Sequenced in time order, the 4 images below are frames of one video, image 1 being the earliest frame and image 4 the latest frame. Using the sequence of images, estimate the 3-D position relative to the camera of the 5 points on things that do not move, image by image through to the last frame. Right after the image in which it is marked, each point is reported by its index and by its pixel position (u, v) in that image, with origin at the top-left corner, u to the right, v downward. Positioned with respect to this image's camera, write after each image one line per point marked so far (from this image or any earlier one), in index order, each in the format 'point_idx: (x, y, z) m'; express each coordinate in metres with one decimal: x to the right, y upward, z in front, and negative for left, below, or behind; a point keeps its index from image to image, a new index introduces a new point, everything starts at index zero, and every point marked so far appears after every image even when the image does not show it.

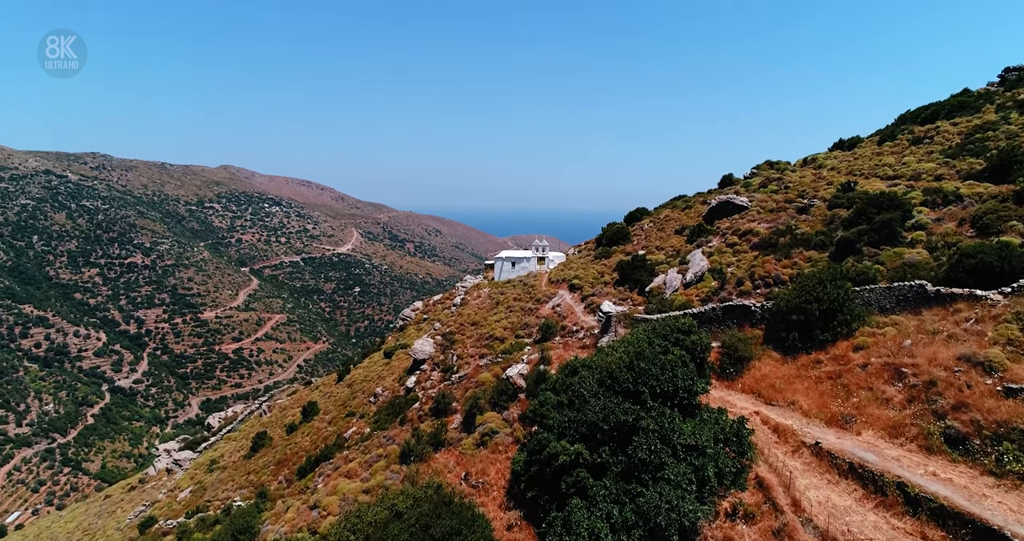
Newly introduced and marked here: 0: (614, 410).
0: (+2.9, -4.0, +19.9) m
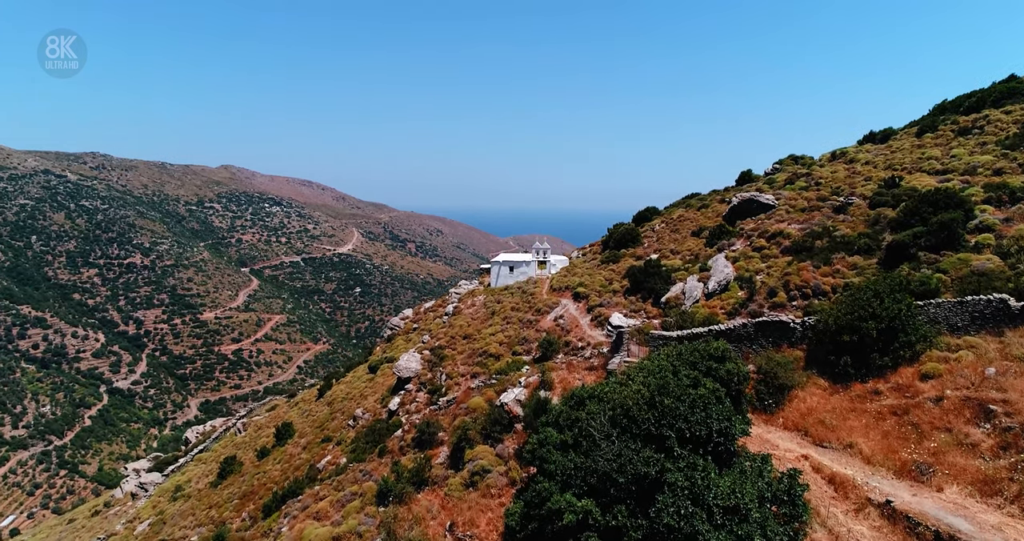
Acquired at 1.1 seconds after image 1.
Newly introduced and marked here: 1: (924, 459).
0: (+2.7, -4.3, +15.8) m
1: (+9.7, -4.5, +16.5) m
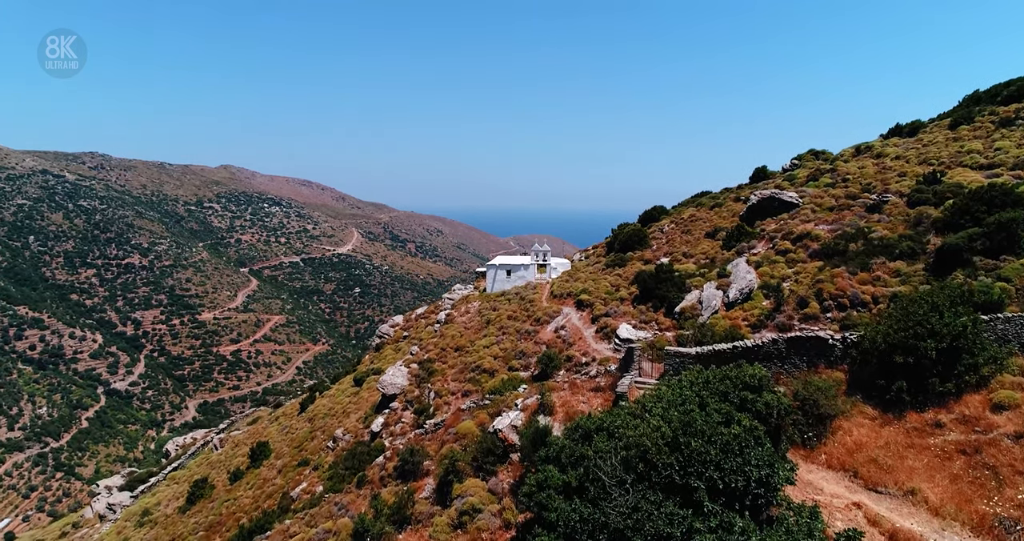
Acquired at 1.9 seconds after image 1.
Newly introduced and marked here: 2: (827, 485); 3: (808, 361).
0: (+2.6, -4.5, +12.8) m
1: (+9.6, -4.7, +13.4) m
2: (+7.0, -4.7, +15.5) m
3: (+8.3, -2.5, +19.5) m
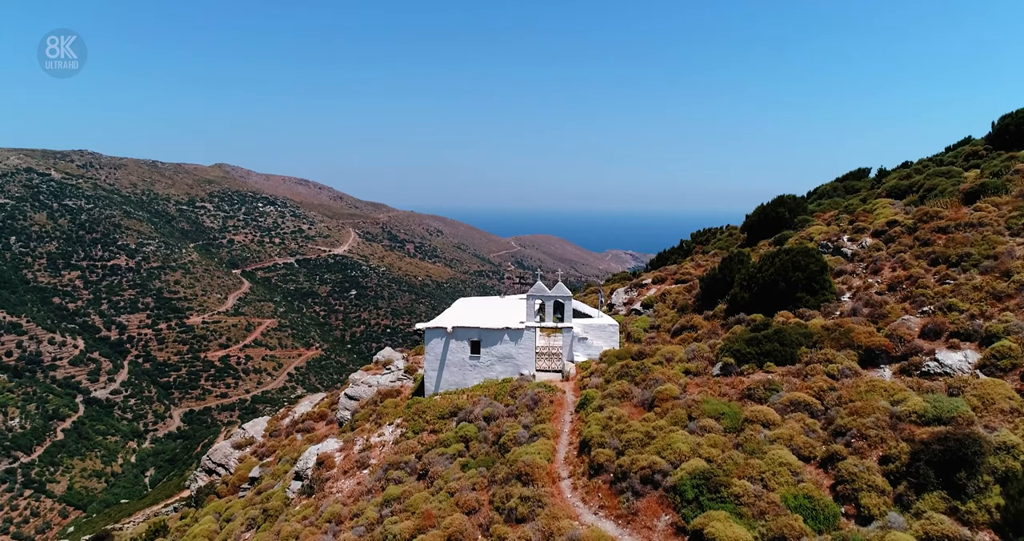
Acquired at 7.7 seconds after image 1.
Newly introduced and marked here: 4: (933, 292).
0: (+1.8, -6.2, -9.0) m
1: (+8.8, -6.4, -8.4) m
2: (+6.2, -6.5, -6.3) m
3: (+7.5, -4.3, -2.3) m
4: (+7.2, -0.2, +11.7) m
